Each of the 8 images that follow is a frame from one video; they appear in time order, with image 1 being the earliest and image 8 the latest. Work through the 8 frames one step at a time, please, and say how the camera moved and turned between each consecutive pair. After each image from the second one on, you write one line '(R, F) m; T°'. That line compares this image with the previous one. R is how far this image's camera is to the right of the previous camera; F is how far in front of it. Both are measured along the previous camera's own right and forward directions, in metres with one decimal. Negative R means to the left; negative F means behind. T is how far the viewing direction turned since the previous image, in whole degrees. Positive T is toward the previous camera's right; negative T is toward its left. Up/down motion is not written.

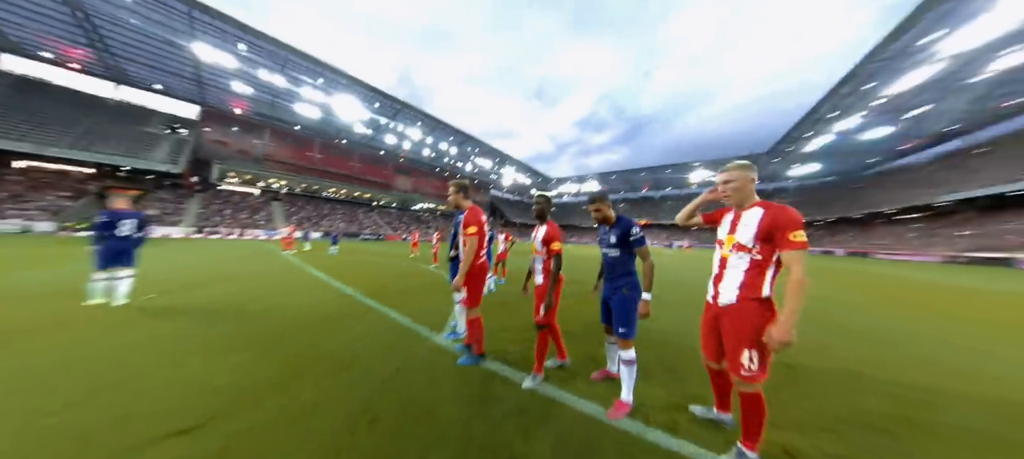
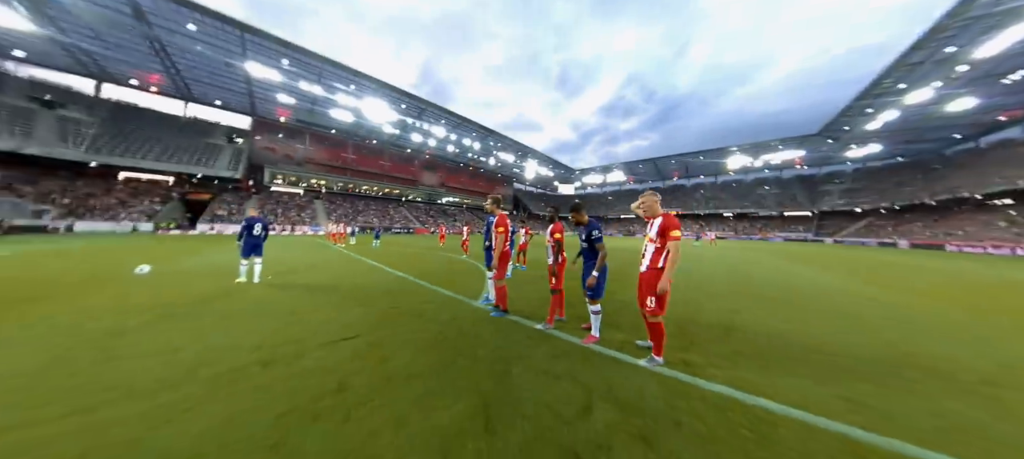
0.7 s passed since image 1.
(+0.1, -1.0) m; -5°
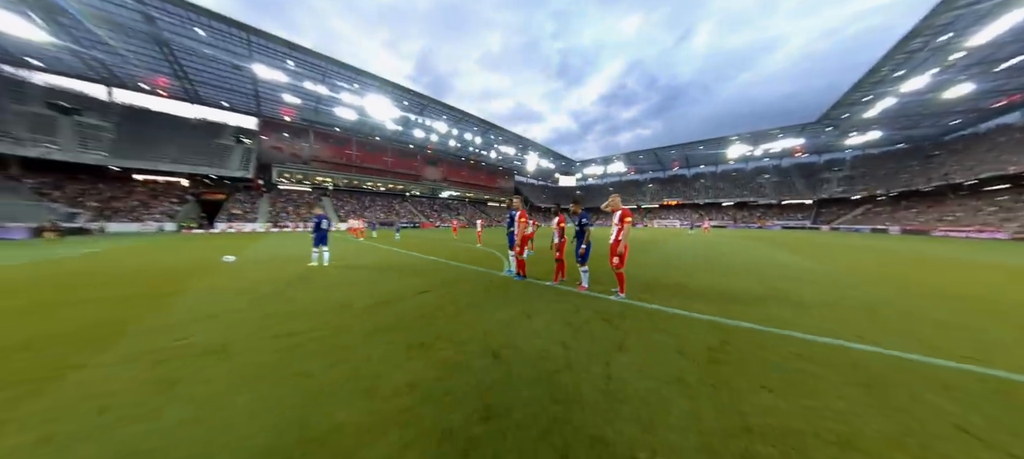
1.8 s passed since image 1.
(-0.3, -1.4) m; 0°
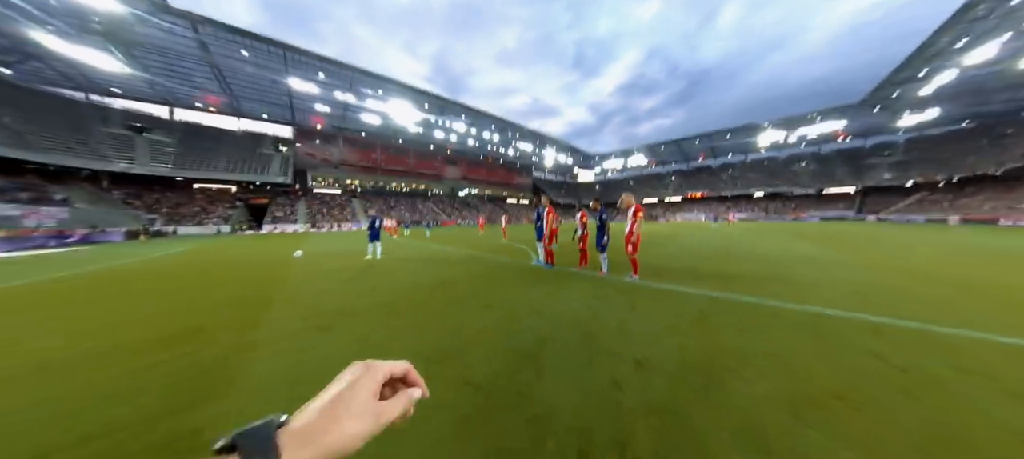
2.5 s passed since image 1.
(-0.2, -0.8) m; -4°
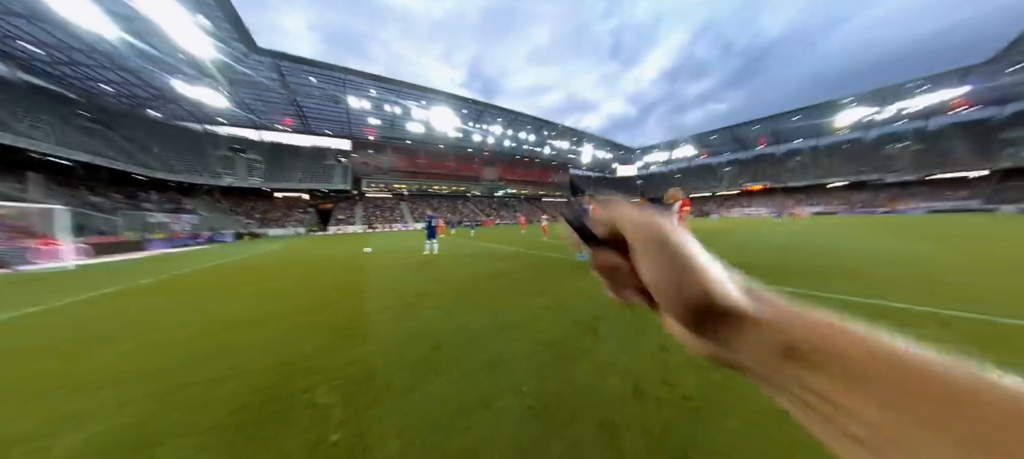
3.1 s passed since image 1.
(-0.2, -0.5) m; -8°
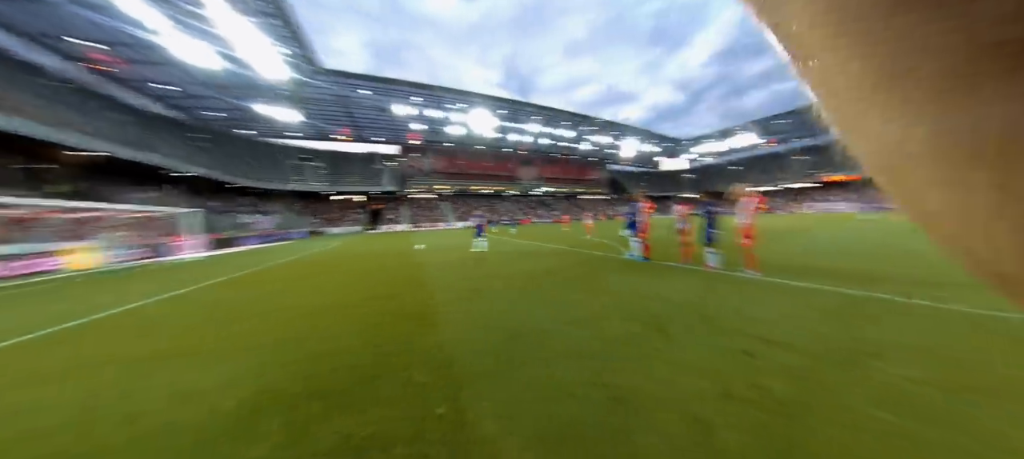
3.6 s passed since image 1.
(-0.4, -0.2) m; -8°
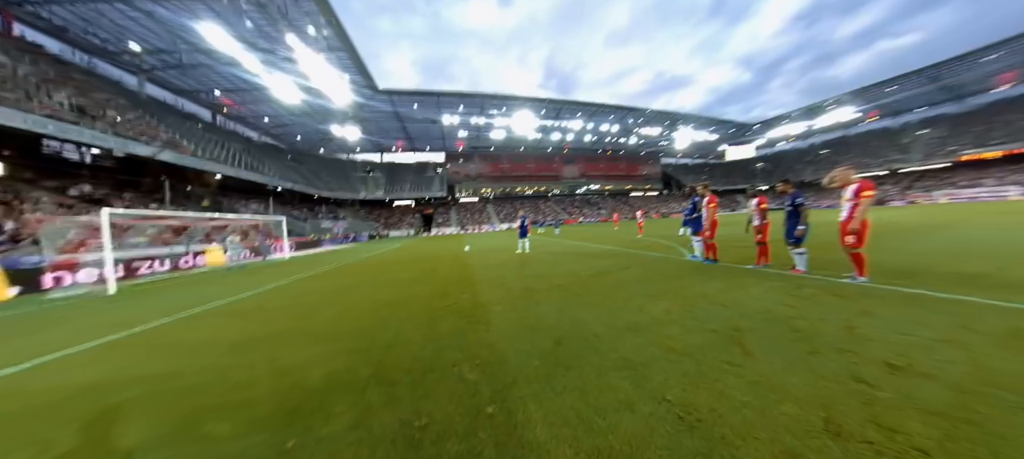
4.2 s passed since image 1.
(0.0, +0.1) m; -10°
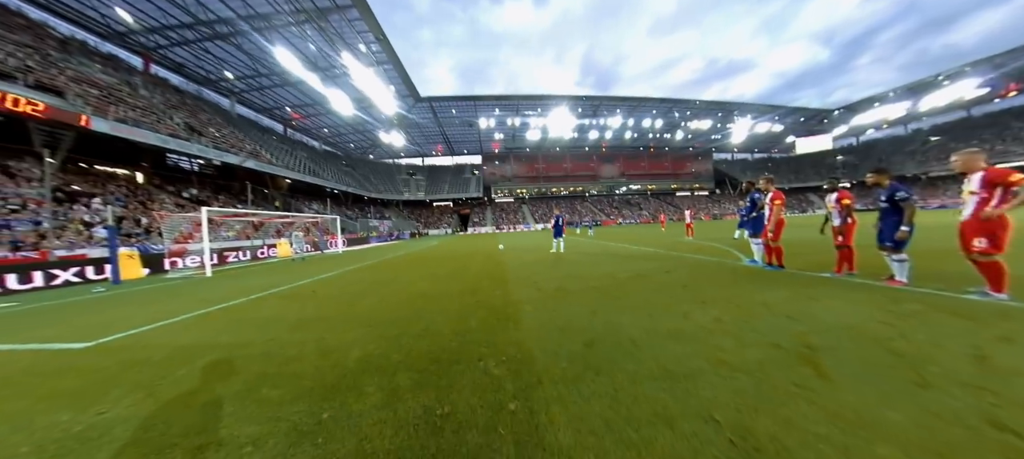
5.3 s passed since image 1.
(+0.1, +0.1) m; -8°
